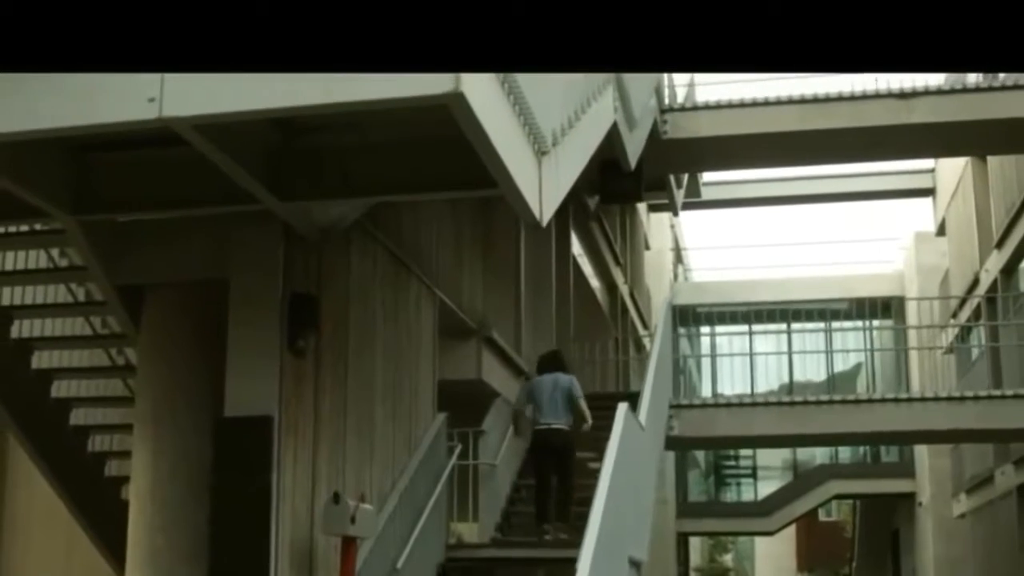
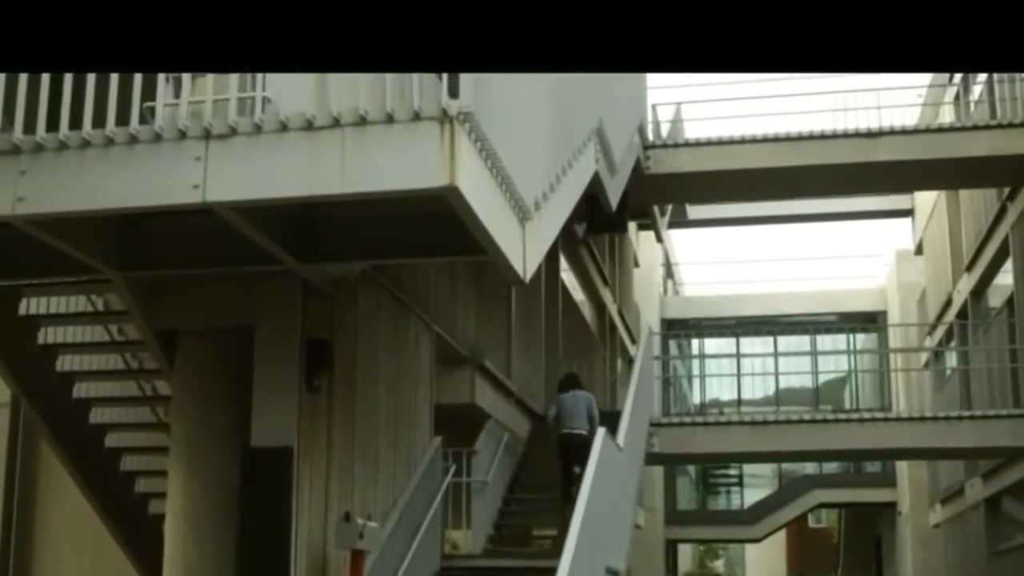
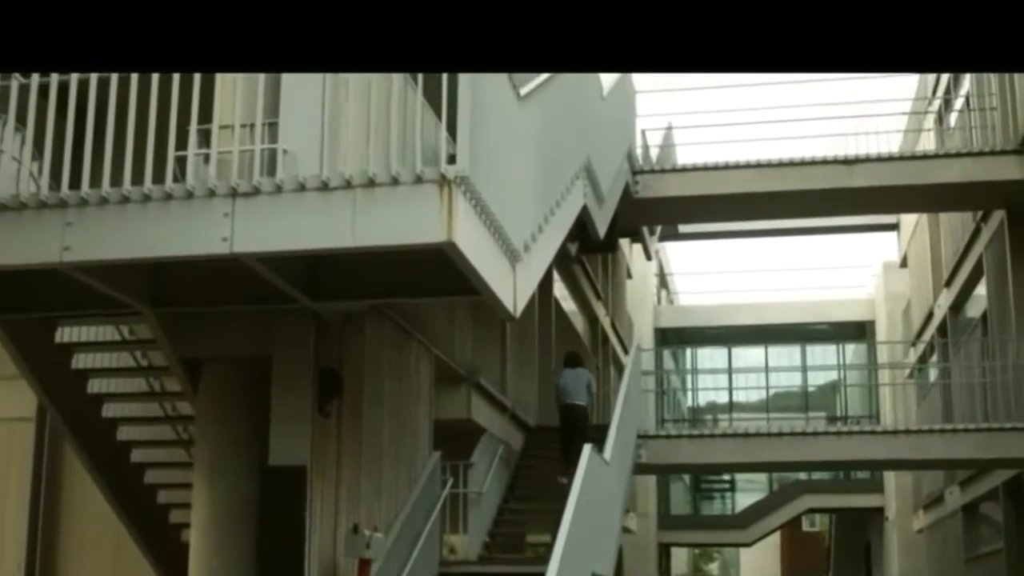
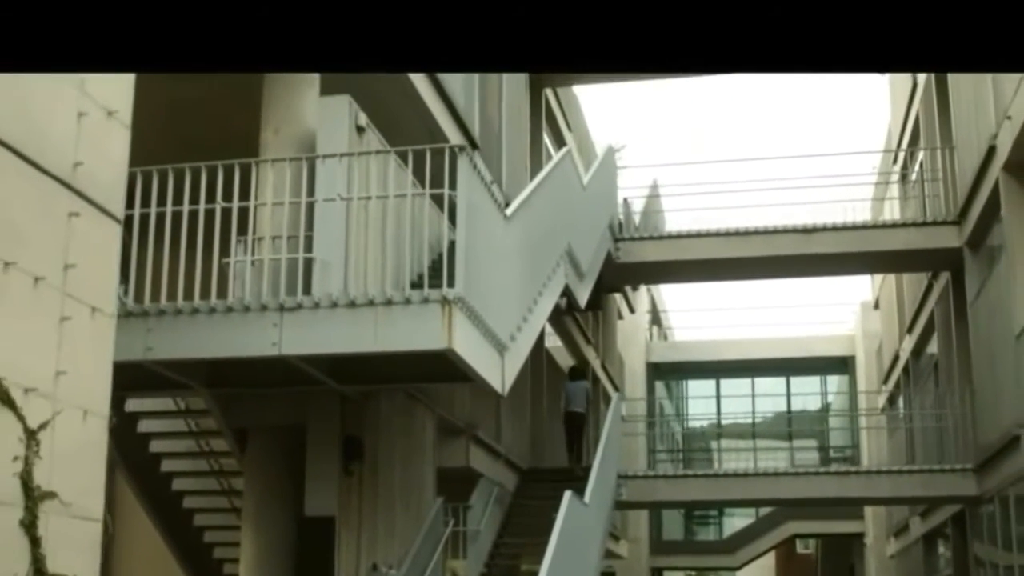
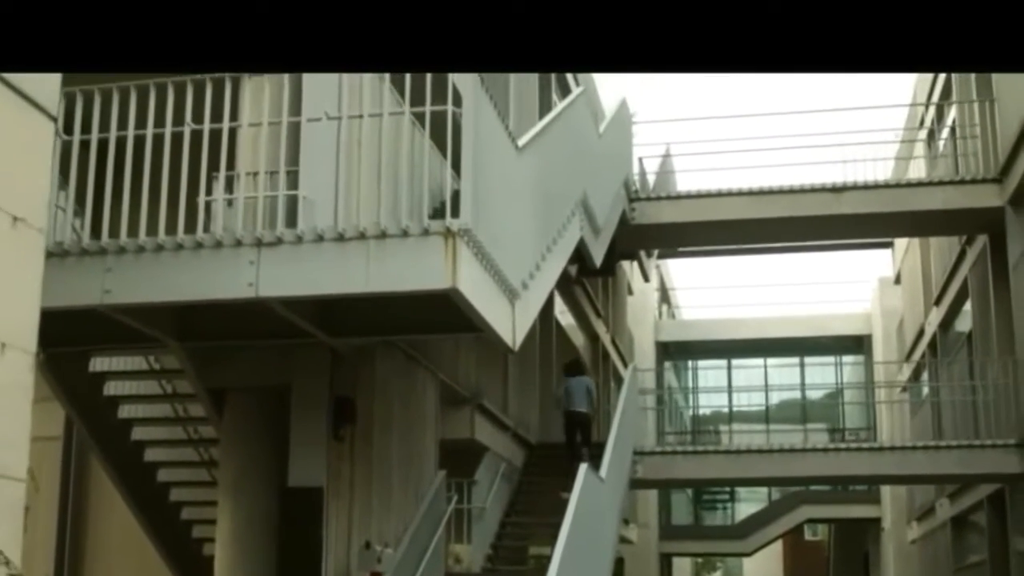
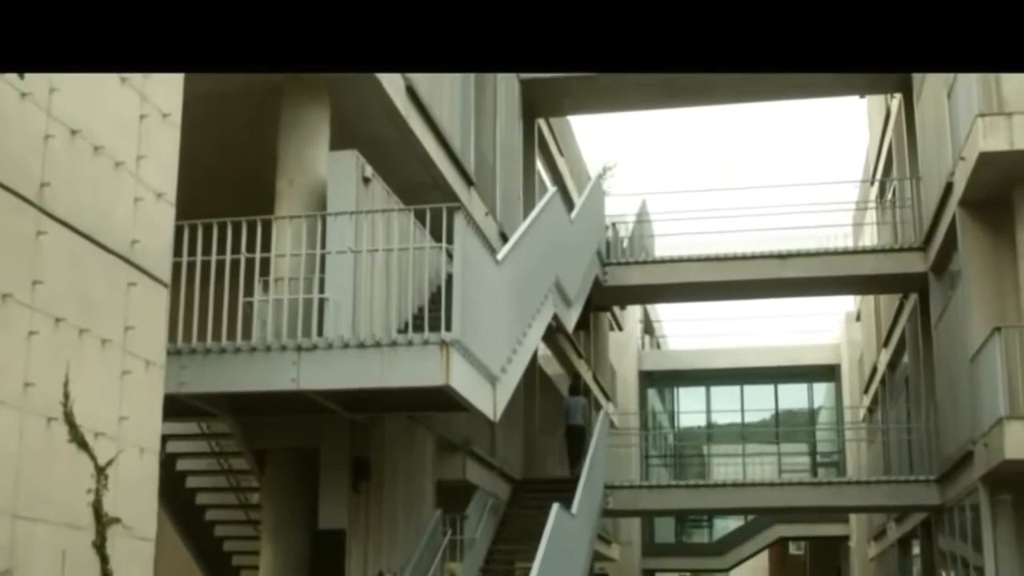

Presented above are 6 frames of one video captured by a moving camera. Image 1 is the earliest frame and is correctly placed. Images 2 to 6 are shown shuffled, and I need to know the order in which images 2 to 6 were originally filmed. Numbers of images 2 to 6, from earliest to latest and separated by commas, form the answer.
2, 3, 5, 4, 6
